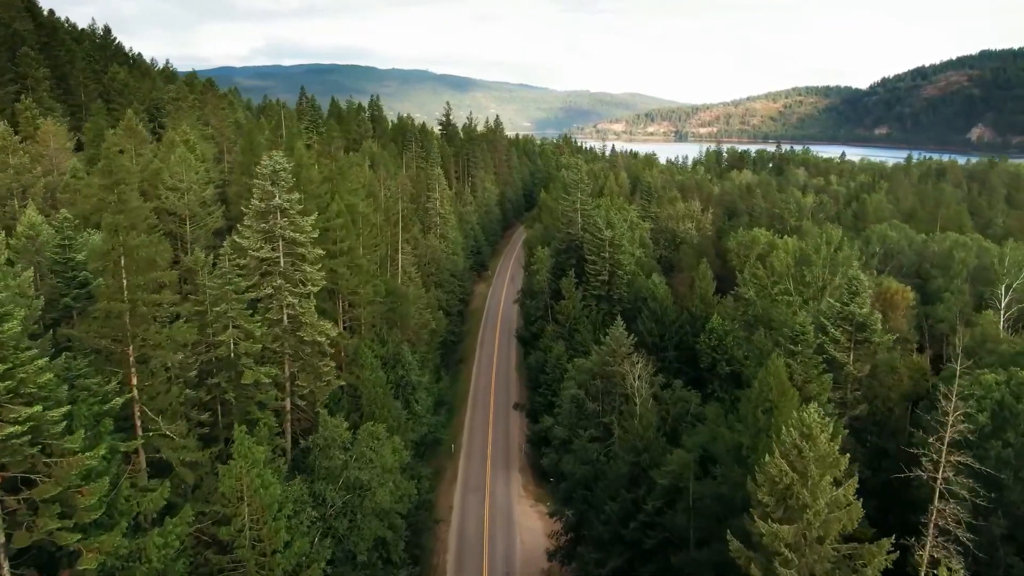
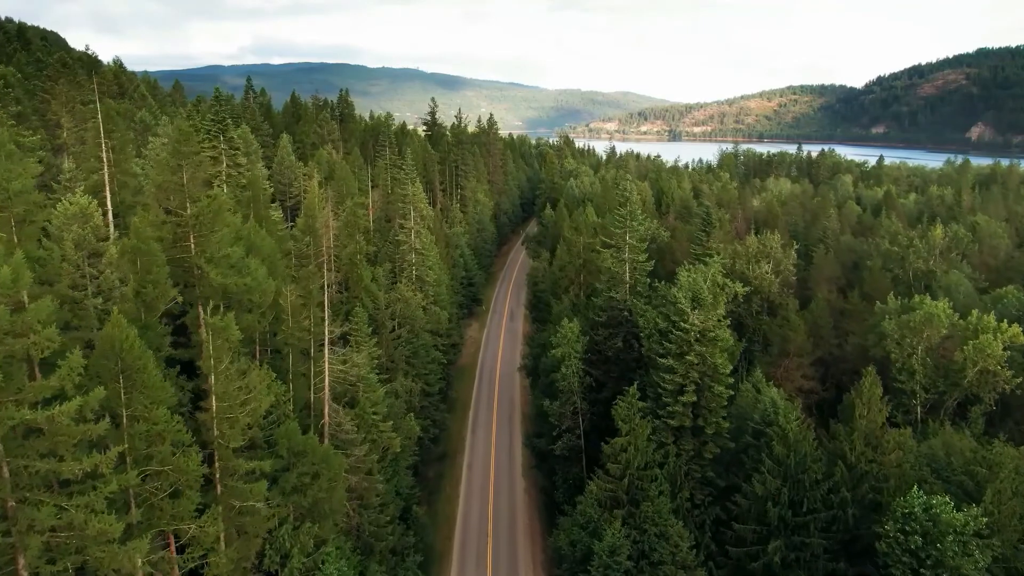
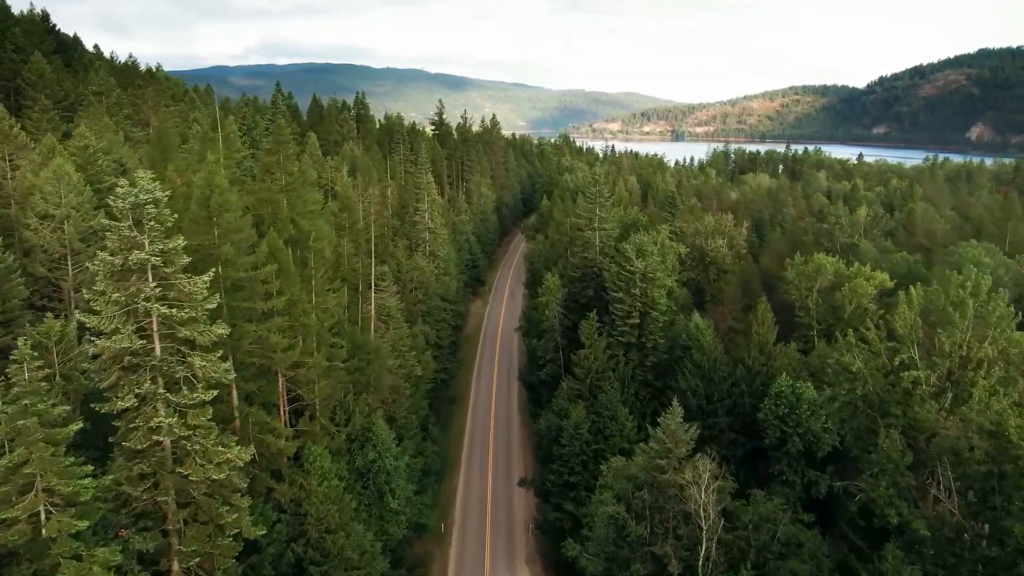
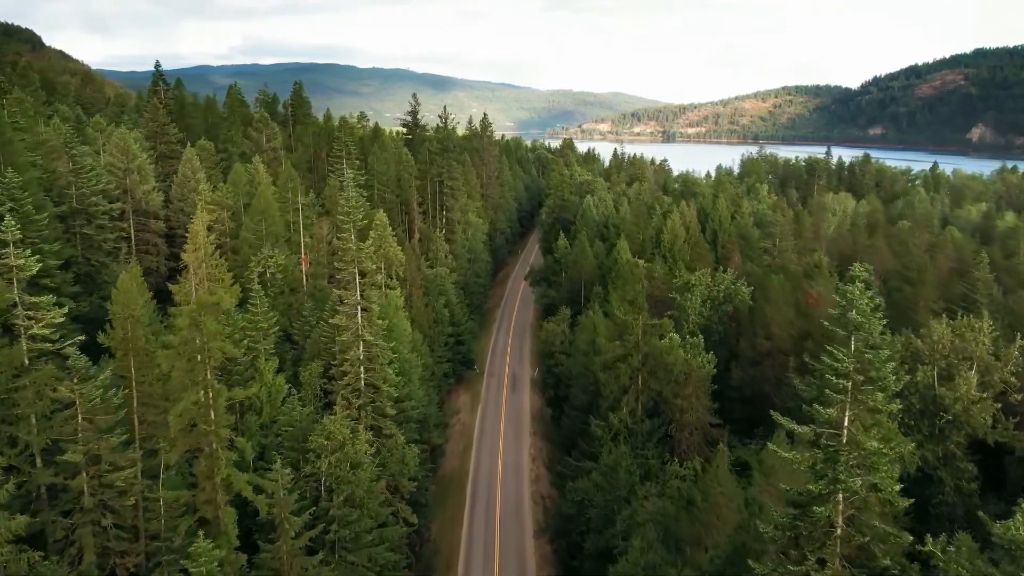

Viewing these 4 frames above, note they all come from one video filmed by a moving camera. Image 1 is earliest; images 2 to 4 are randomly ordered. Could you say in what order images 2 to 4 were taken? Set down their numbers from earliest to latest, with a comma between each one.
3, 2, 4
